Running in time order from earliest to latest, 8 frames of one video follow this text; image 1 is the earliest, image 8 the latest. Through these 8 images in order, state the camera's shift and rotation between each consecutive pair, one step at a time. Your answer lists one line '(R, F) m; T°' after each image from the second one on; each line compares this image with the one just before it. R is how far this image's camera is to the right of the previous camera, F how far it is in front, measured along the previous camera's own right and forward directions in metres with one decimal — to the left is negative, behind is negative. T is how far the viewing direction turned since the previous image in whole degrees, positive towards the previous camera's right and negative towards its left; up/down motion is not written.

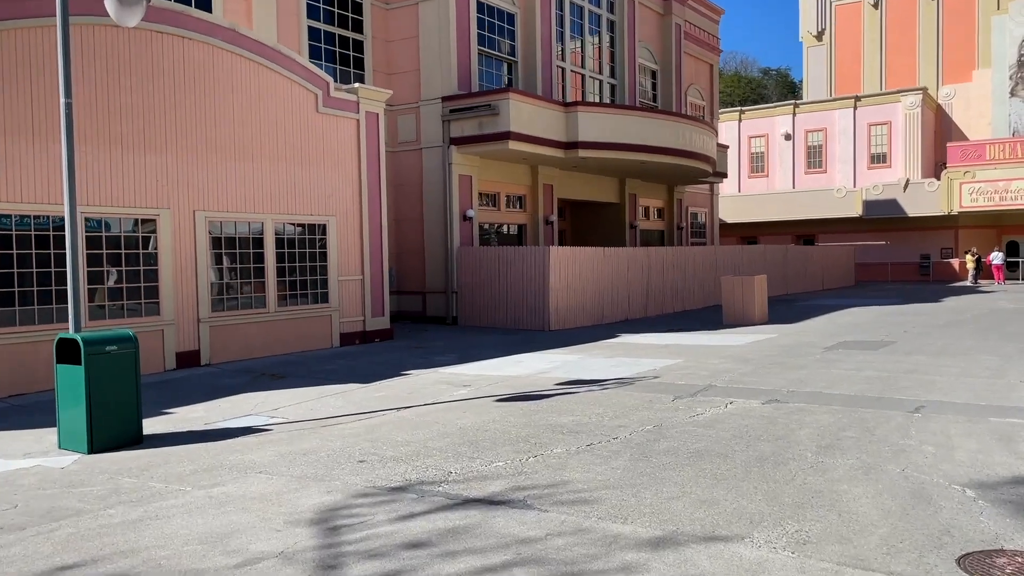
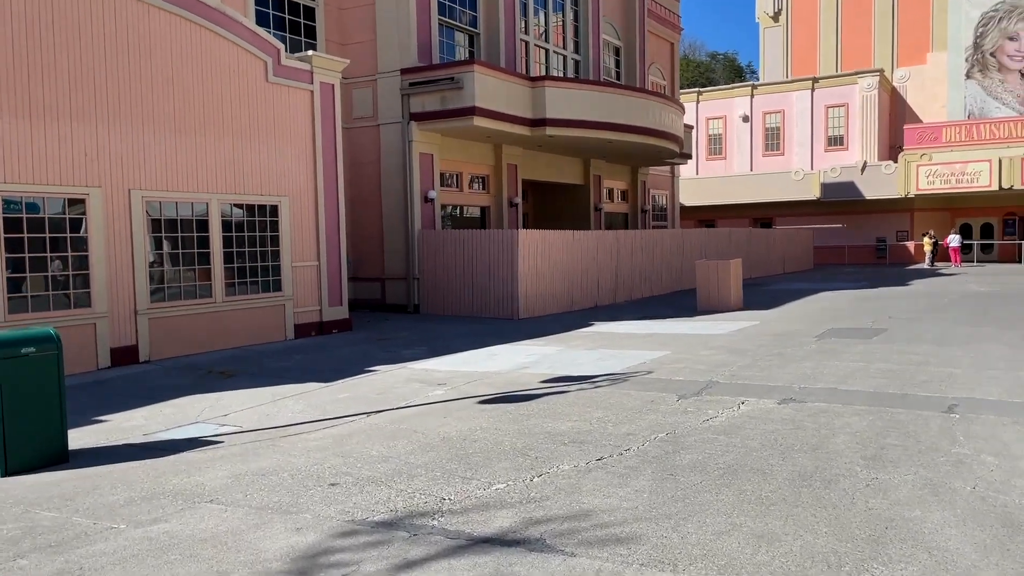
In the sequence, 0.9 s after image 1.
(-0.3, +1.1) m; +3°
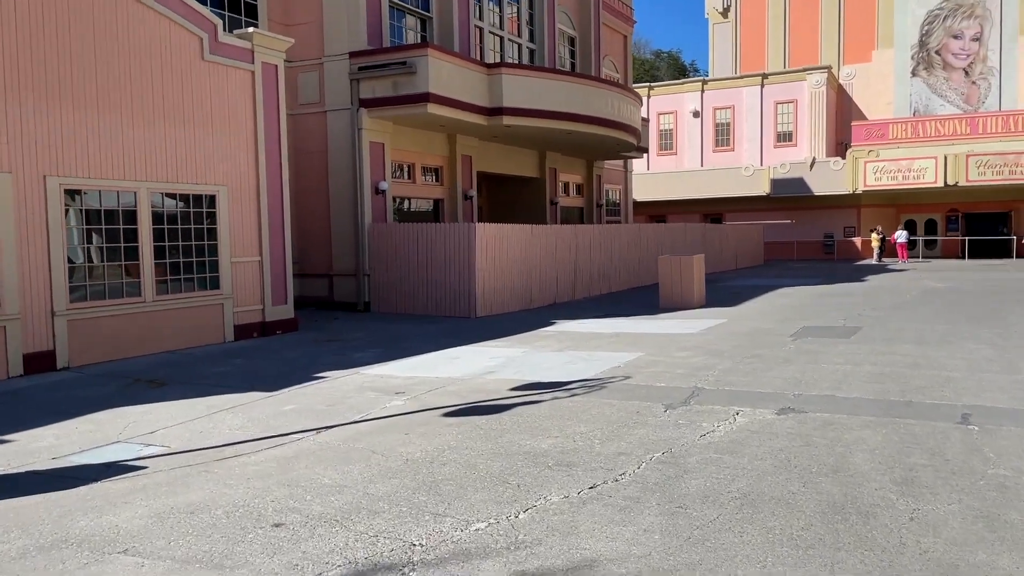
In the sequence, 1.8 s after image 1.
(-0.2, +0.9) m; +4°
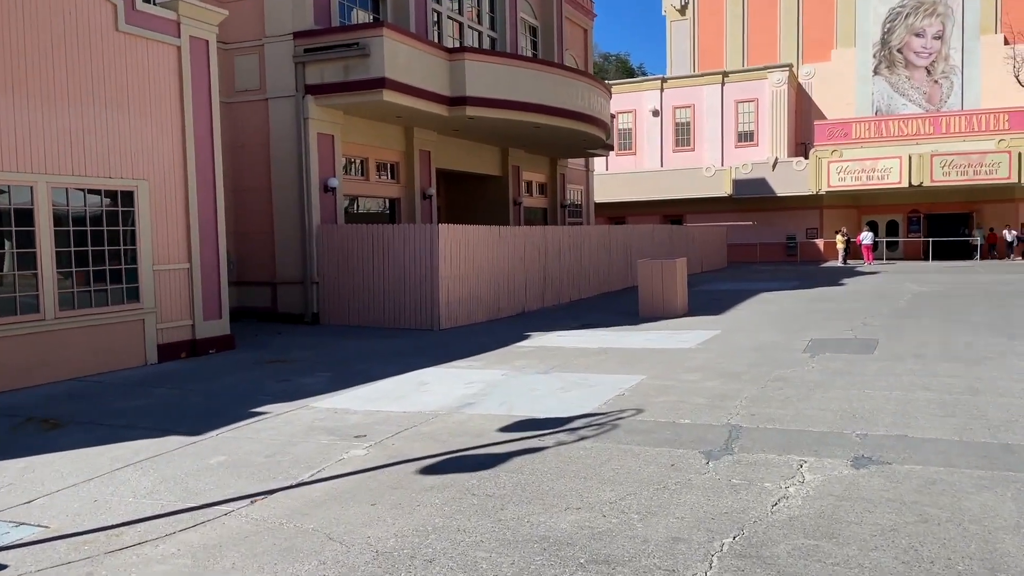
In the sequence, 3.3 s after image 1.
(-0.3, +1.7) m; +3°
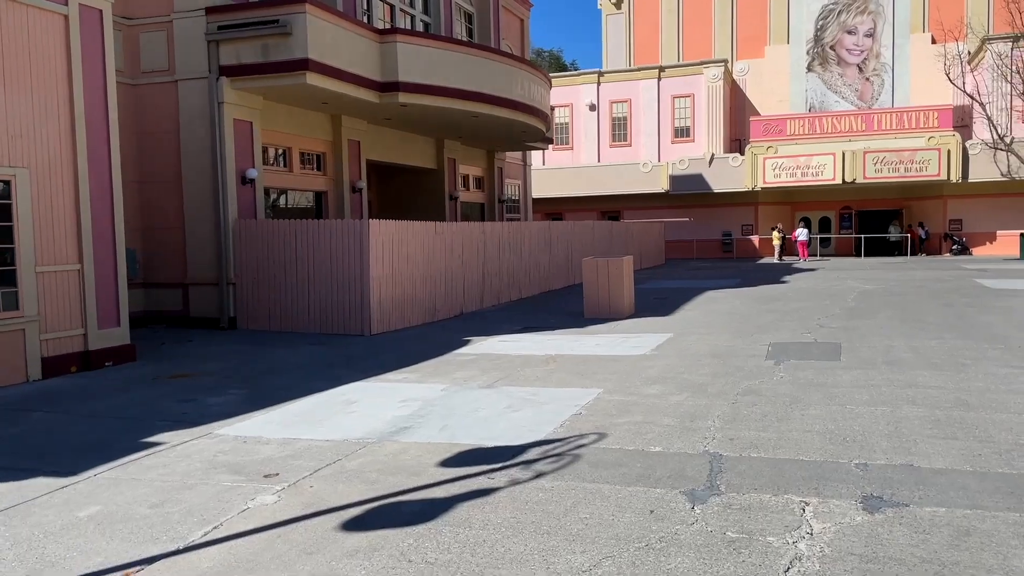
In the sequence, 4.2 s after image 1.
(-0.1, +1.1) m; +4°
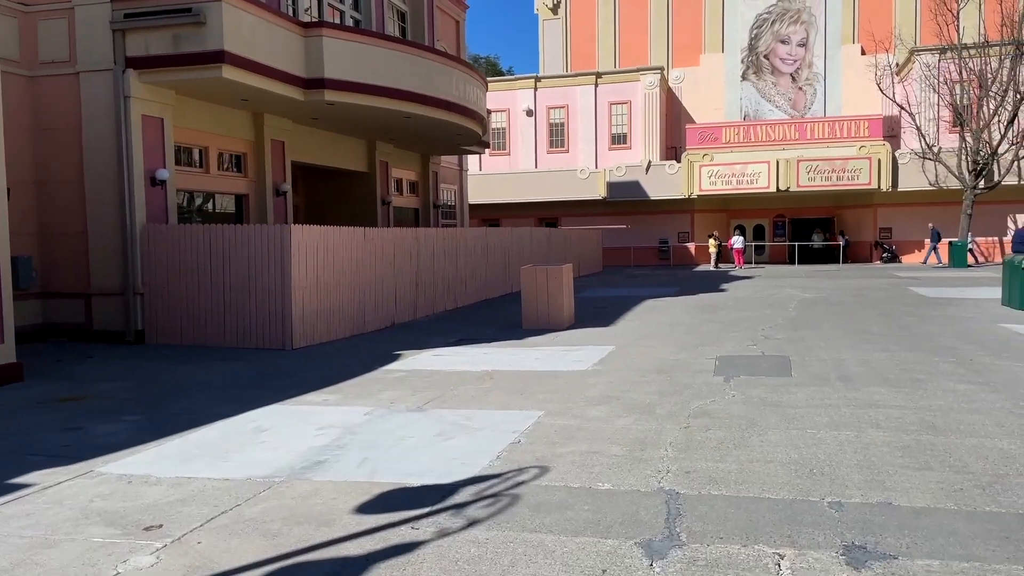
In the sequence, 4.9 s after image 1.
(+0.1, +0.8) m; +4°
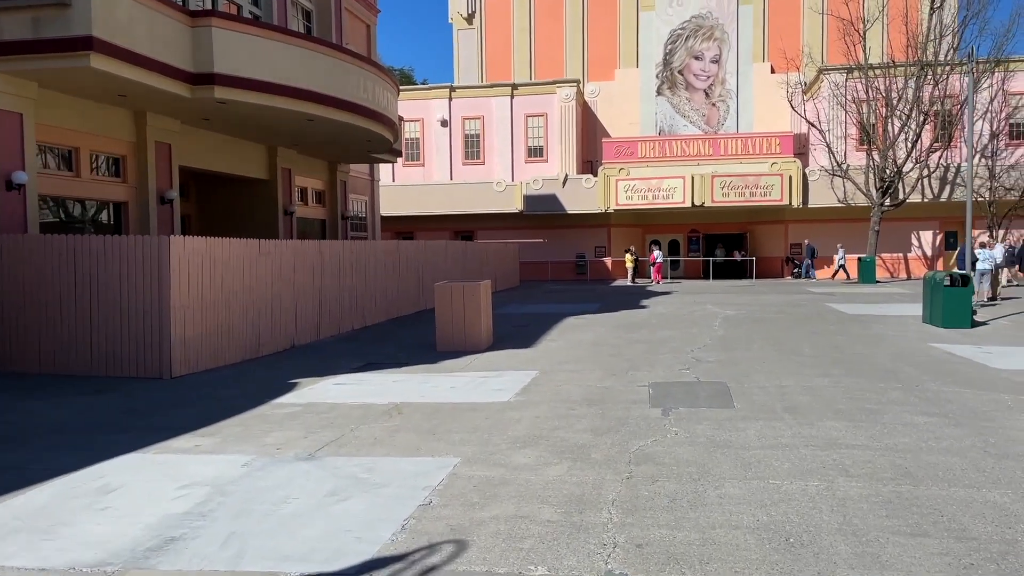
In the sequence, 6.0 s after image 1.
(0.0, +1.2) m; +6°
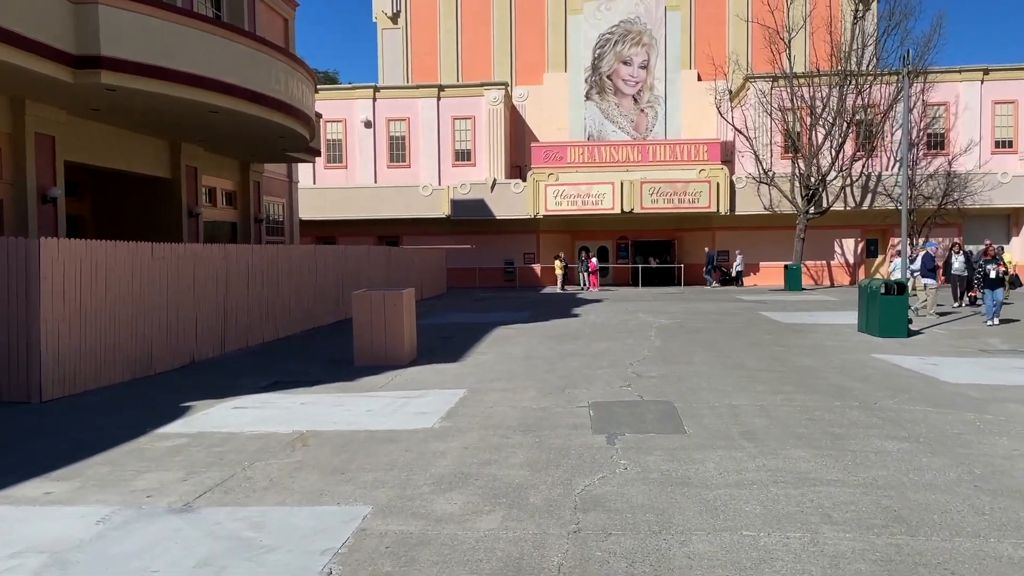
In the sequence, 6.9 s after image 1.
(0.0, +1.1) m; +5°
